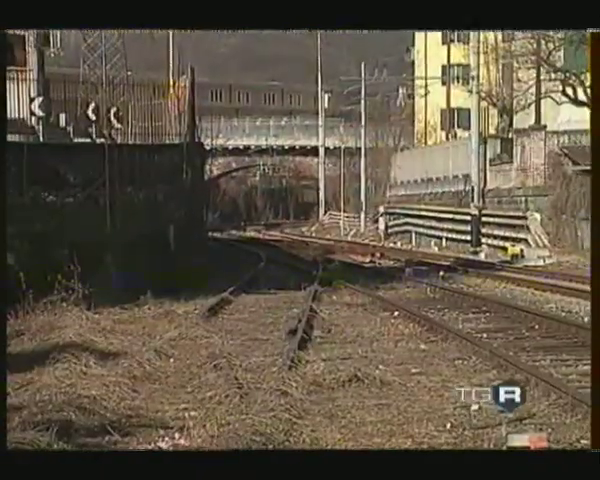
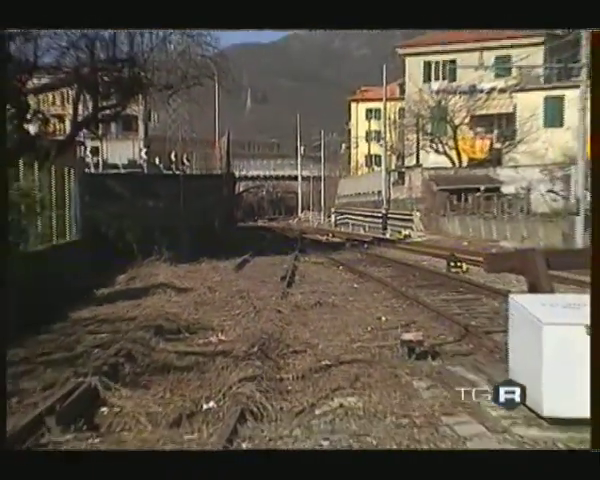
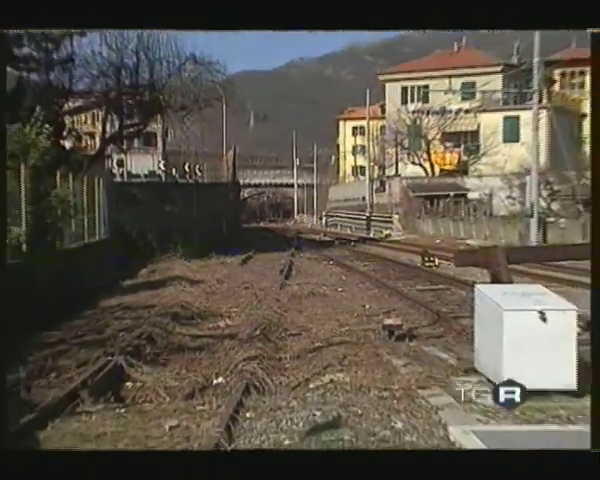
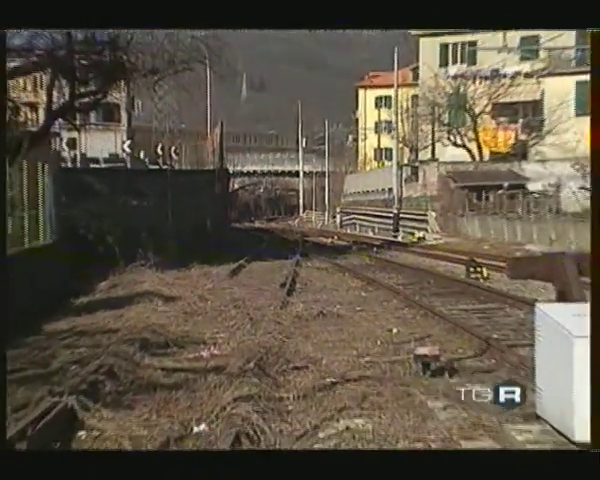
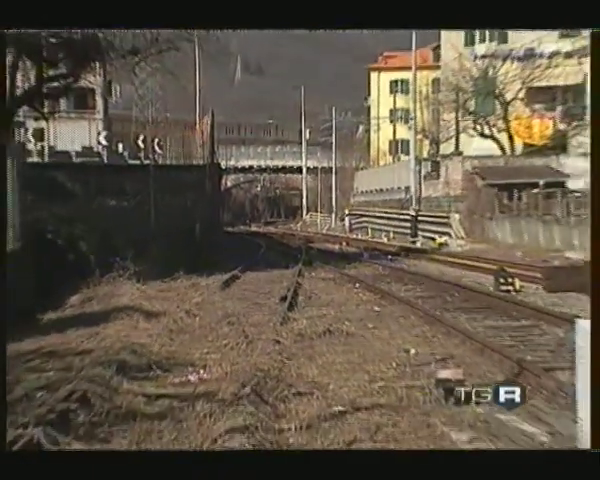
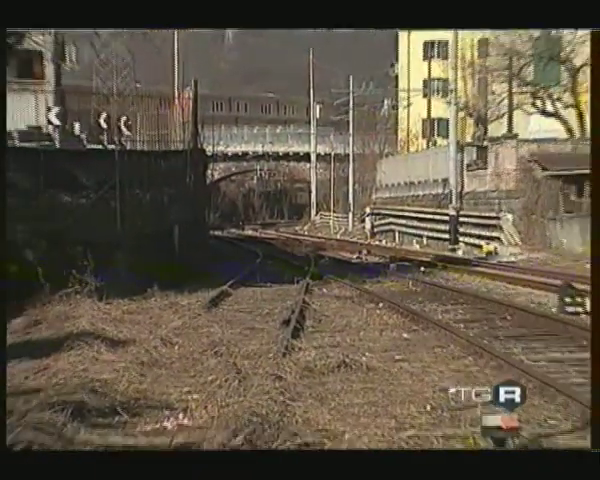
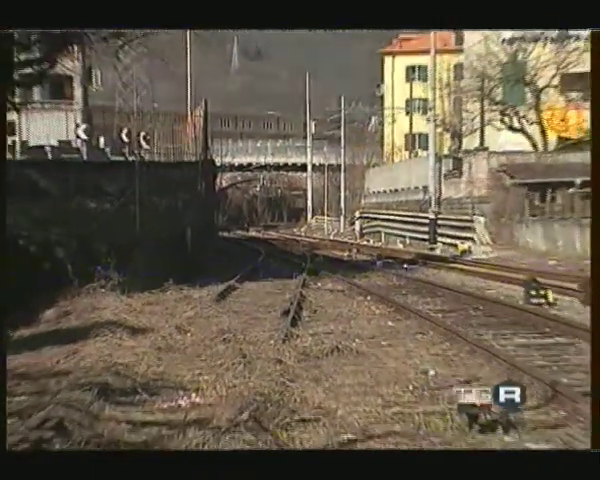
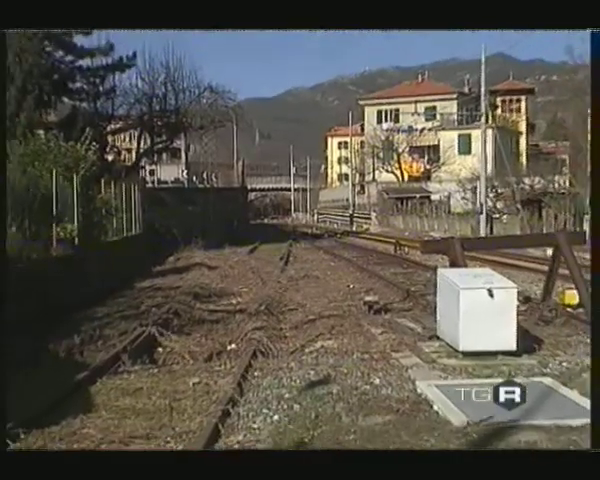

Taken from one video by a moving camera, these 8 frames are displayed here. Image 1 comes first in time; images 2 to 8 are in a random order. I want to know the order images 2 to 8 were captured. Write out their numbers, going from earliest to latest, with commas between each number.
6, 7, 5, 4, 2, 3, 8
